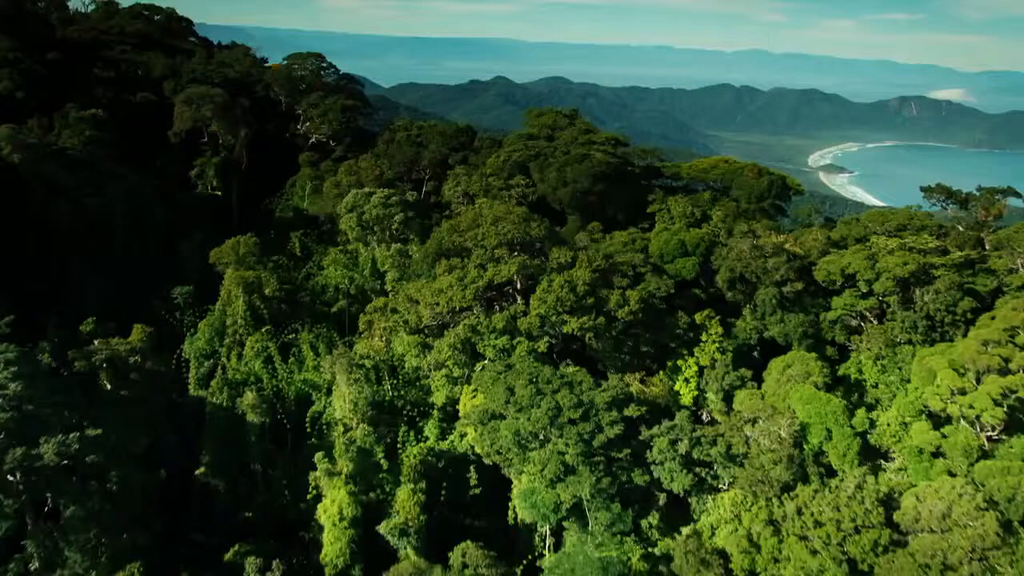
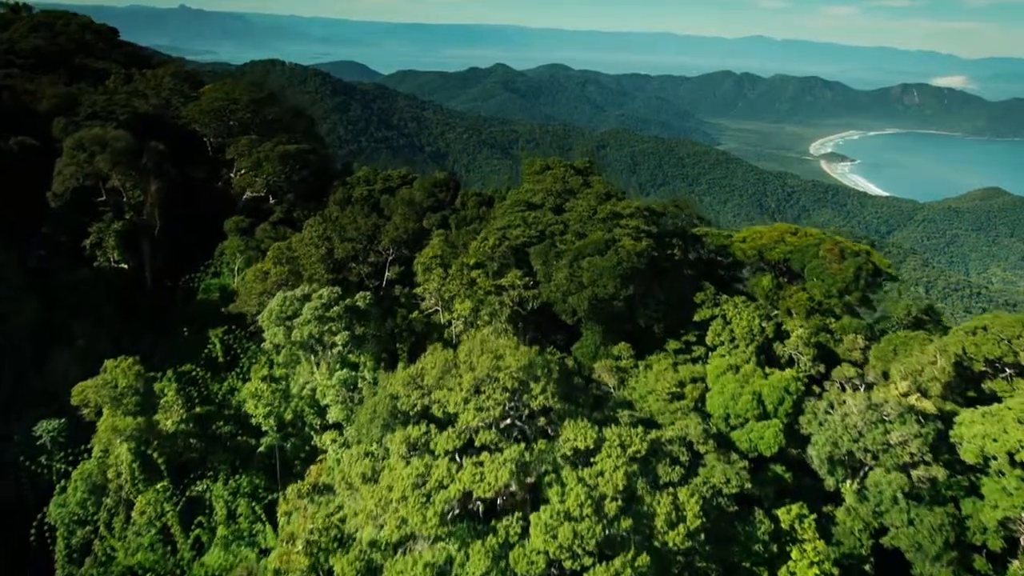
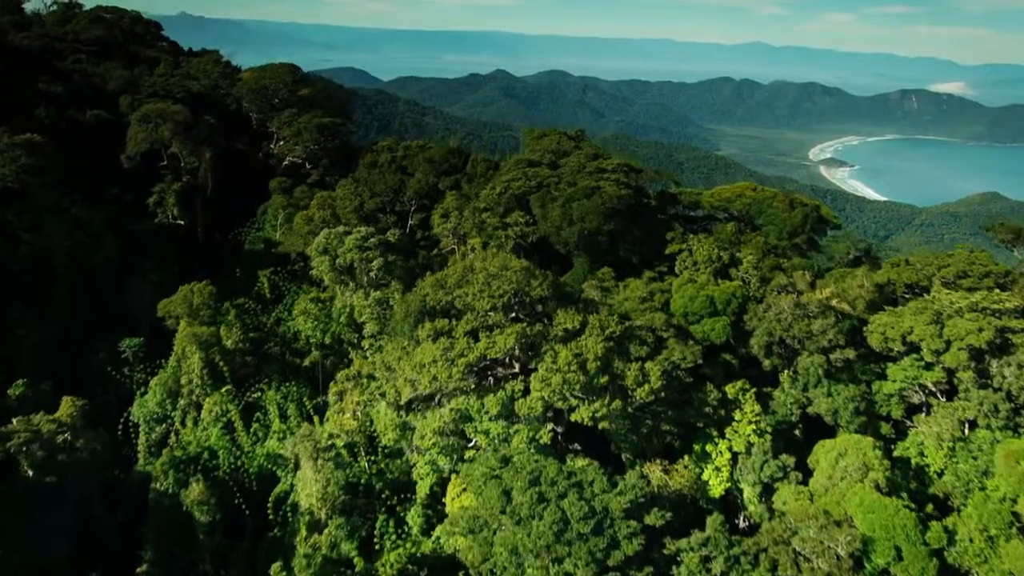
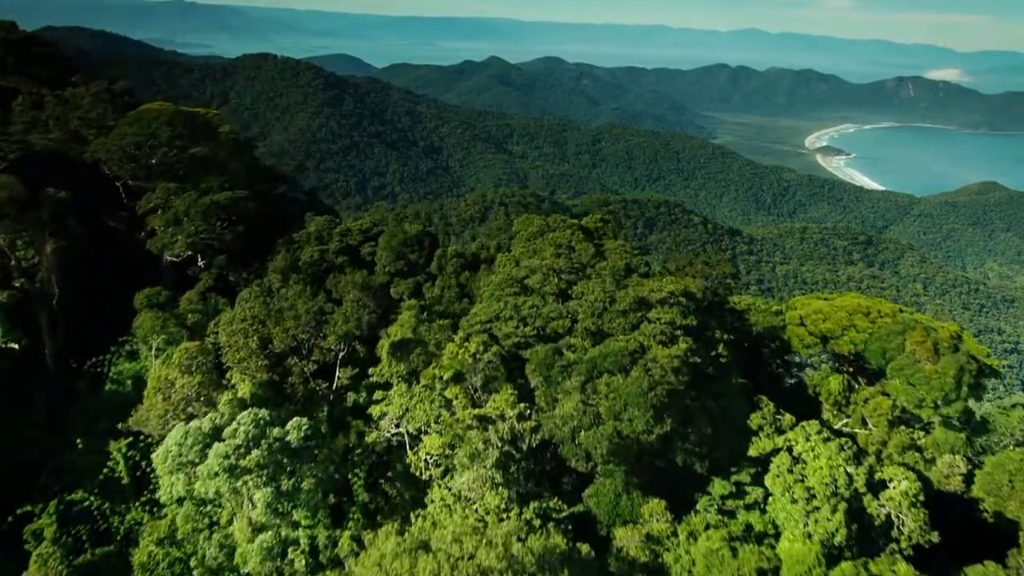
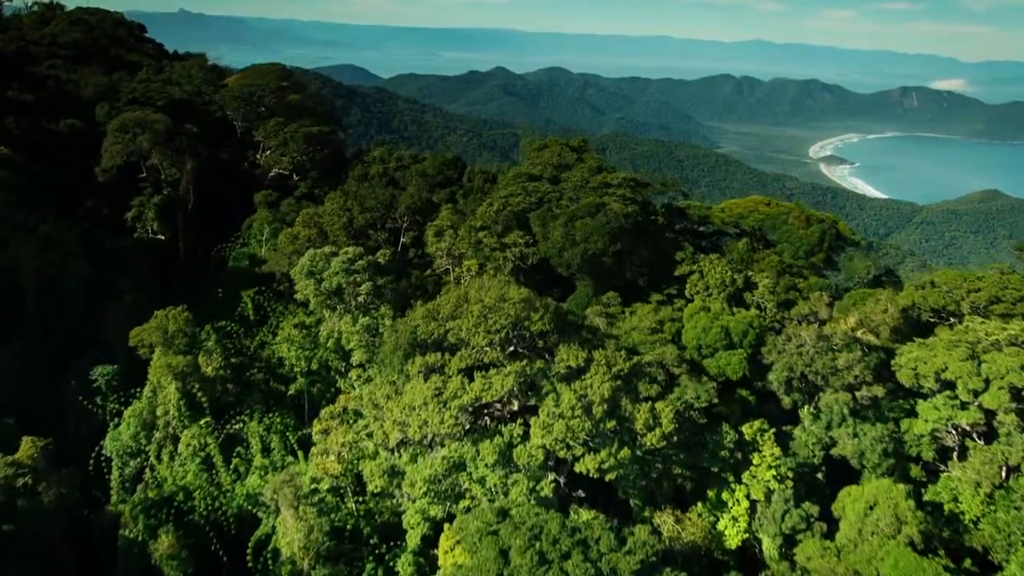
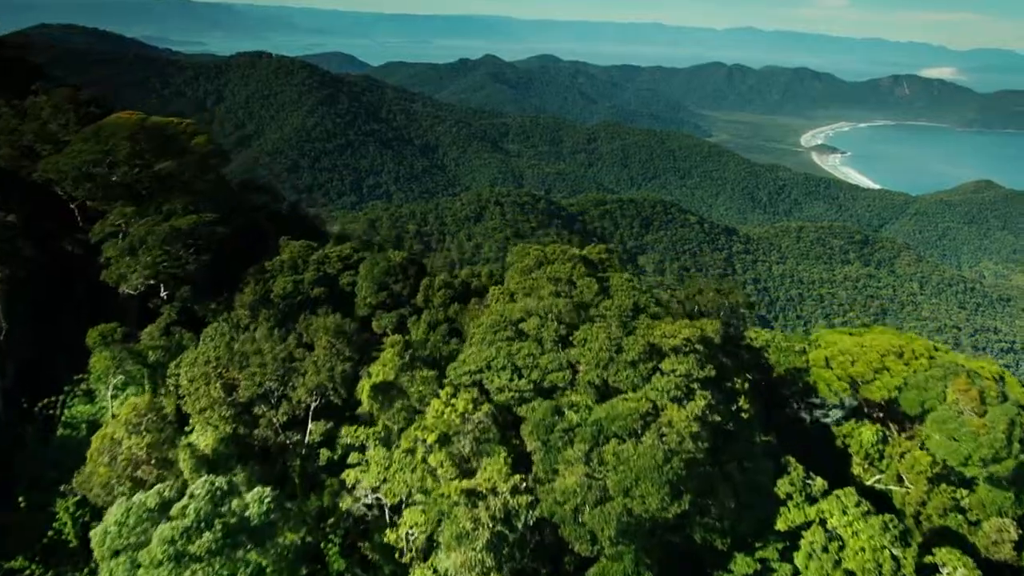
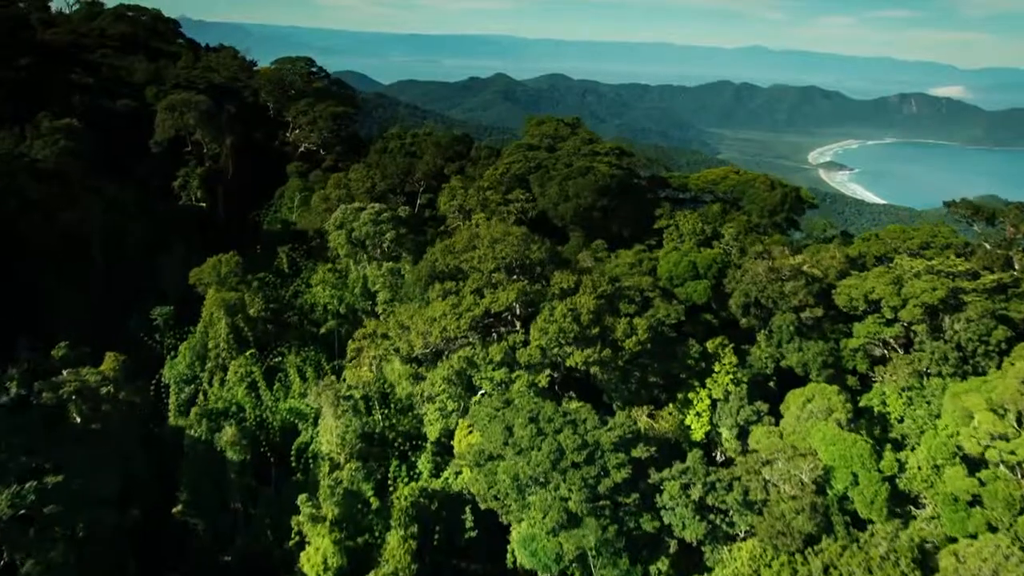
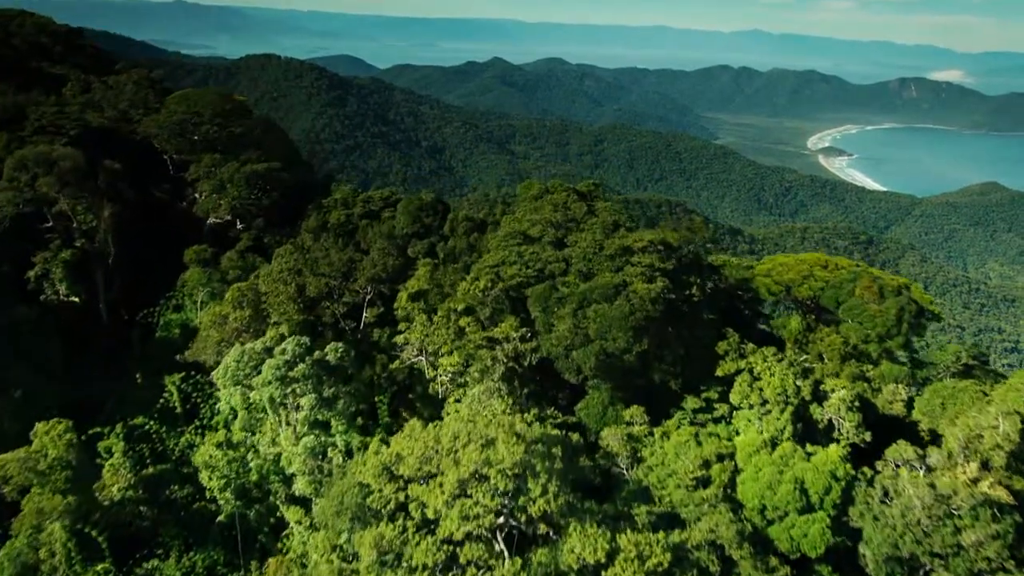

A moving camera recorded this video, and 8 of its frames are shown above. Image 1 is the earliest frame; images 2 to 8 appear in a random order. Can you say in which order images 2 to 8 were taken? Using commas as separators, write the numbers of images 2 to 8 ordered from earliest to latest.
7, 3, 5, 2, 8, 4, 6
